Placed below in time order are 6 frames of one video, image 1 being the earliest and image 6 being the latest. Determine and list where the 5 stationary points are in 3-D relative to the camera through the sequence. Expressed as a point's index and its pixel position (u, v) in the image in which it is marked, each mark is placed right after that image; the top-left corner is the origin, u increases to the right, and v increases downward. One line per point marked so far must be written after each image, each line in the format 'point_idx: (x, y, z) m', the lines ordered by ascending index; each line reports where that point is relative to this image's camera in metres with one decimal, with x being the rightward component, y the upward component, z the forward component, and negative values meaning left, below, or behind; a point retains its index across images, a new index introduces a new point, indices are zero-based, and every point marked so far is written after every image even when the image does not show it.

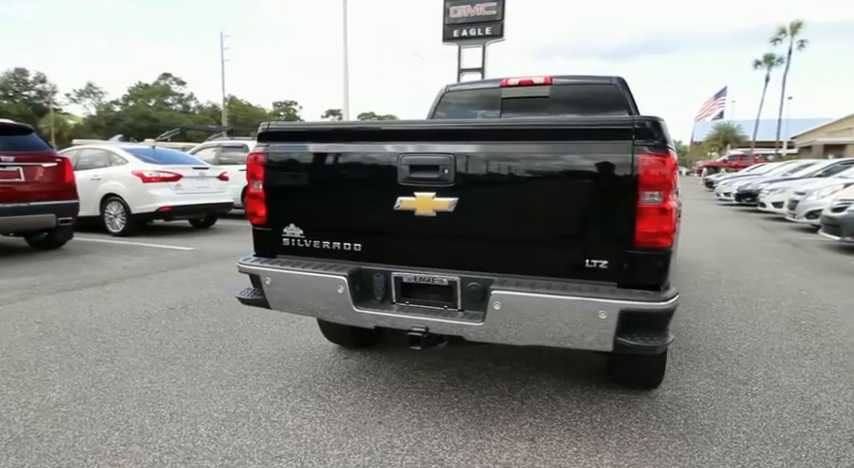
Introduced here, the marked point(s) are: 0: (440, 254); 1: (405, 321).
0: (+0.1, -0.1, +2.1) m
1: (-0.1, -0.4, +2.1) m
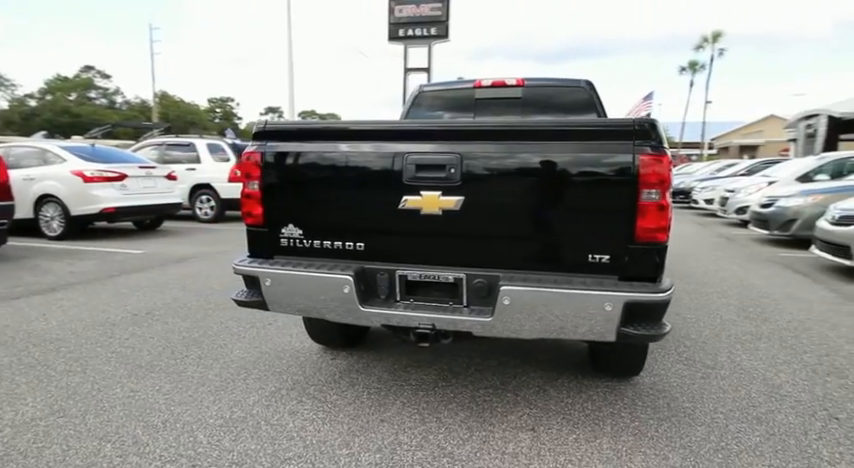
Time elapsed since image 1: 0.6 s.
0: (+0.1, -0.1, +2.2) m
1: (-0.1, -0.4, +2.1) m
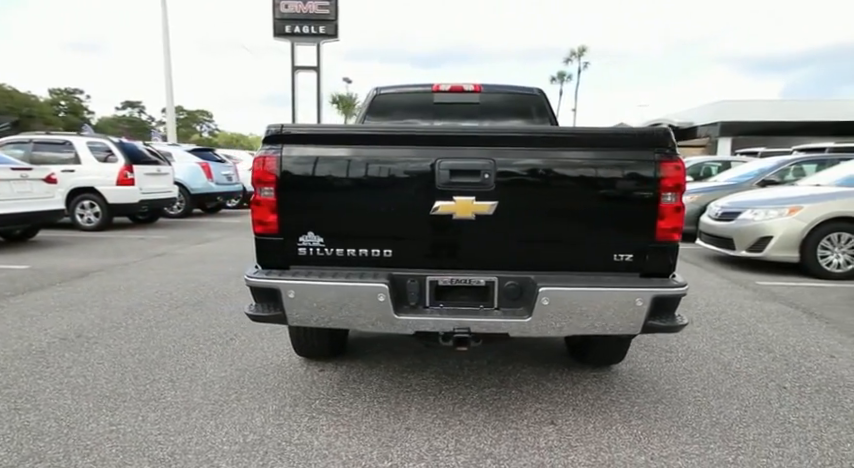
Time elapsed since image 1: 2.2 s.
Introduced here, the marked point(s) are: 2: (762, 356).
0: (+0.2, -0.1, +2.2) m
1: (+0.1, -0.4, +2.1) m
2: (+2.7, -1.0, +3.8) m
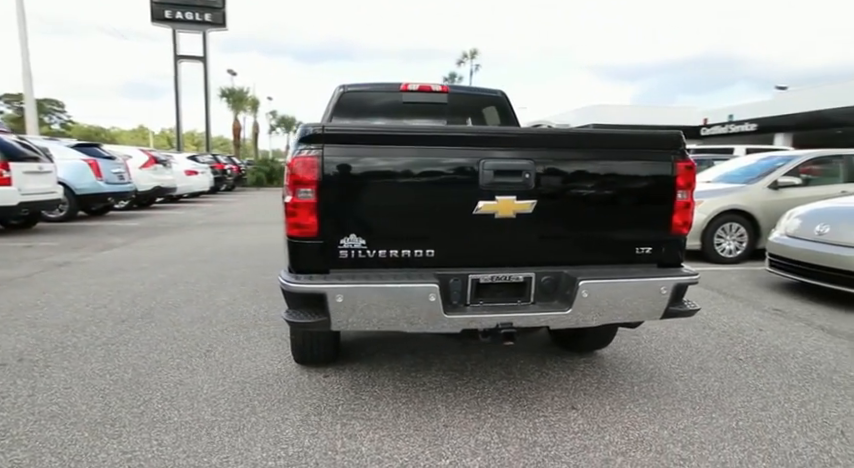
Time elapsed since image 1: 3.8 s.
0: (+0.4, -0.1, +2.3) m
1: (+0.3, -0.4, +2.2) m
2: (+2.6, -0.9, +4.3) m
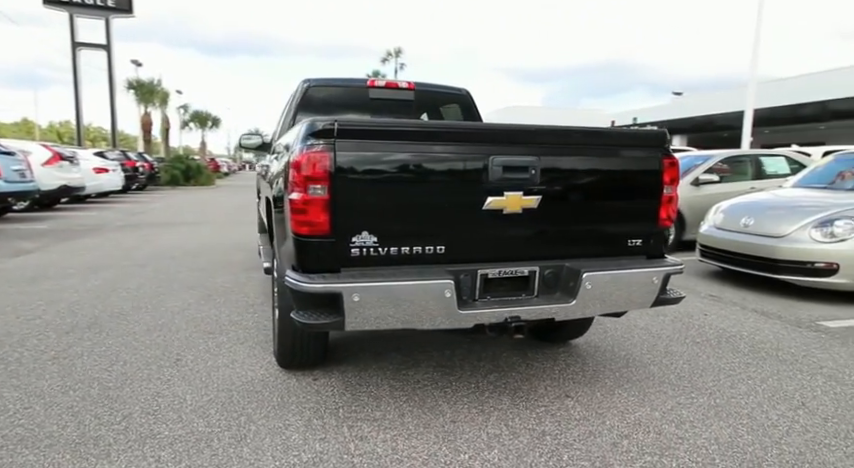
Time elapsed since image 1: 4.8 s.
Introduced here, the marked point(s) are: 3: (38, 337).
0: (+0.4, -0.1, +2.3) m
1: (+0.4, -0.4, +2.2) m
2: (+2.4, -0.8, +4.6) m
3: (-3.4, -0.9, +4.0) m
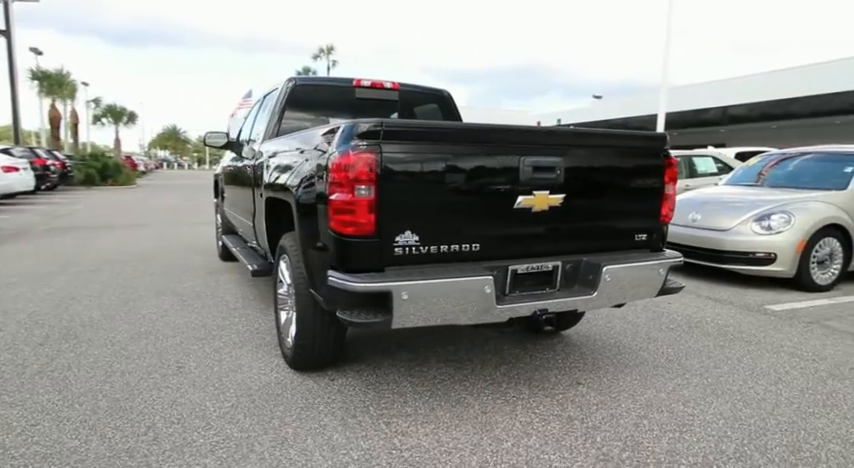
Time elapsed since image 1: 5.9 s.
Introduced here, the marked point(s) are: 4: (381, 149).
0: (+0.6, -0.1, +2.5) m
1: (+0.5, -0.4, +2.4) m
2: (+2.3, -0.8, +5.0) m
3: (-3.4, -0.9, +3.7) m
4: (-0.2, +0.3, +2.1) m
